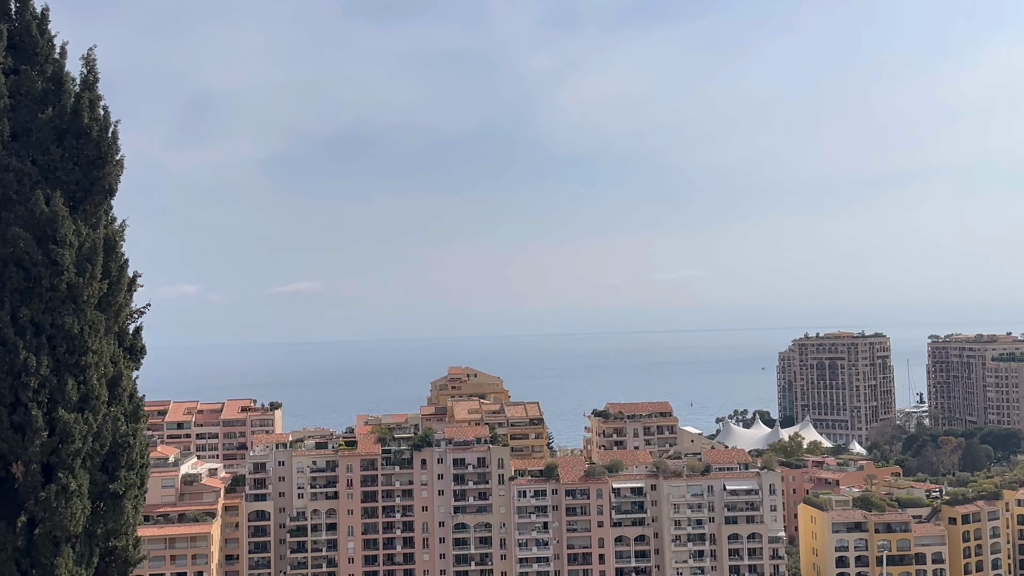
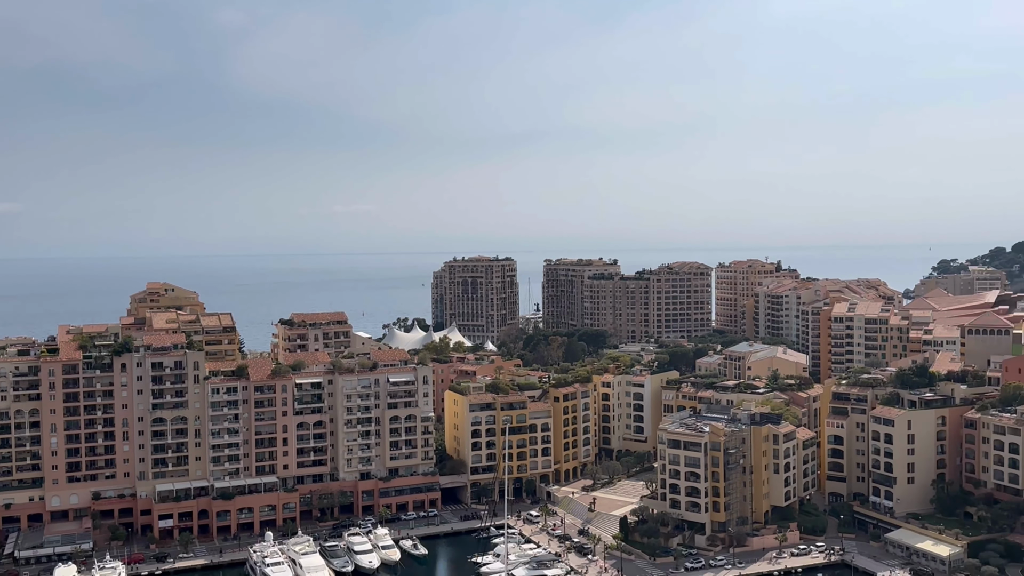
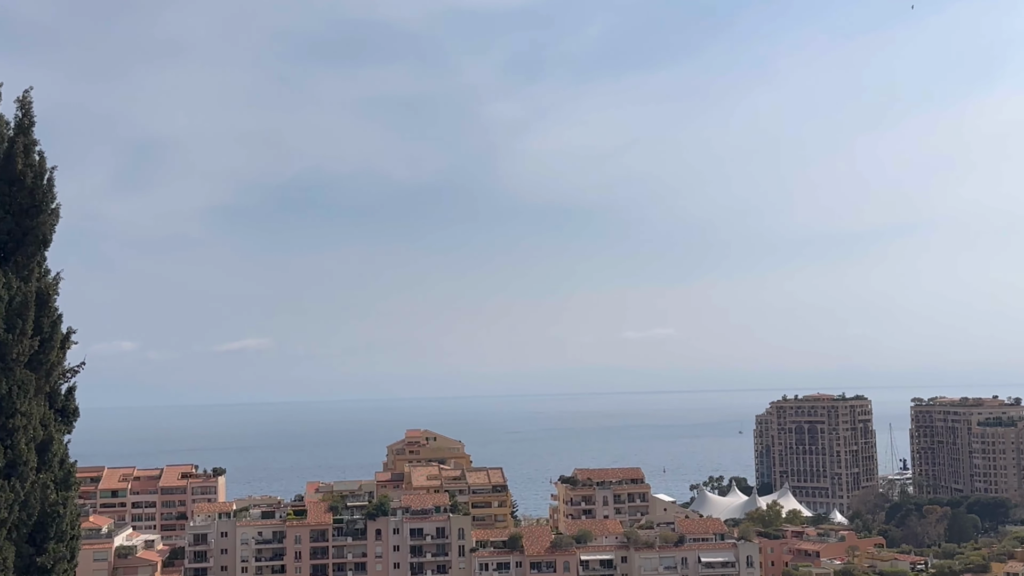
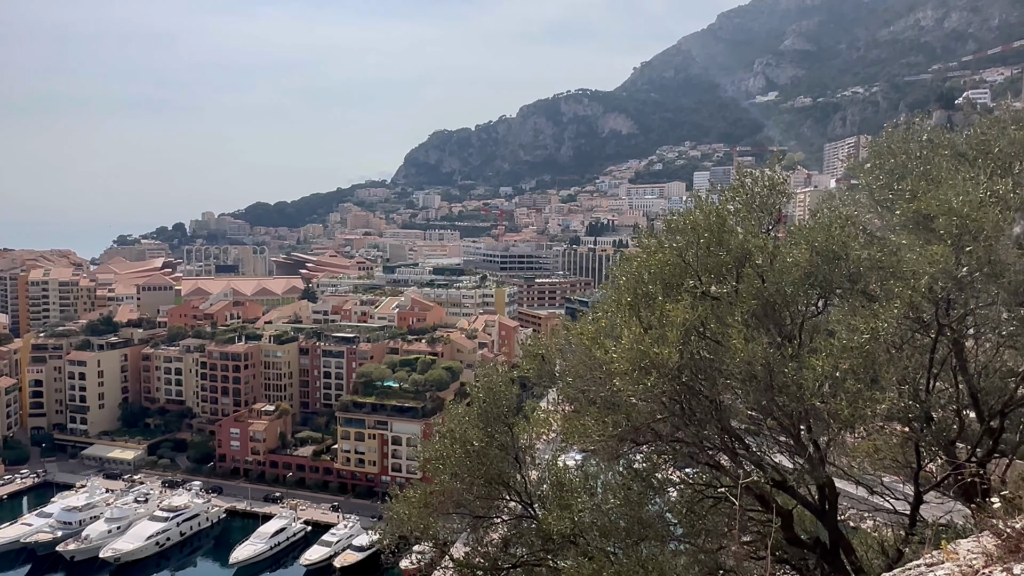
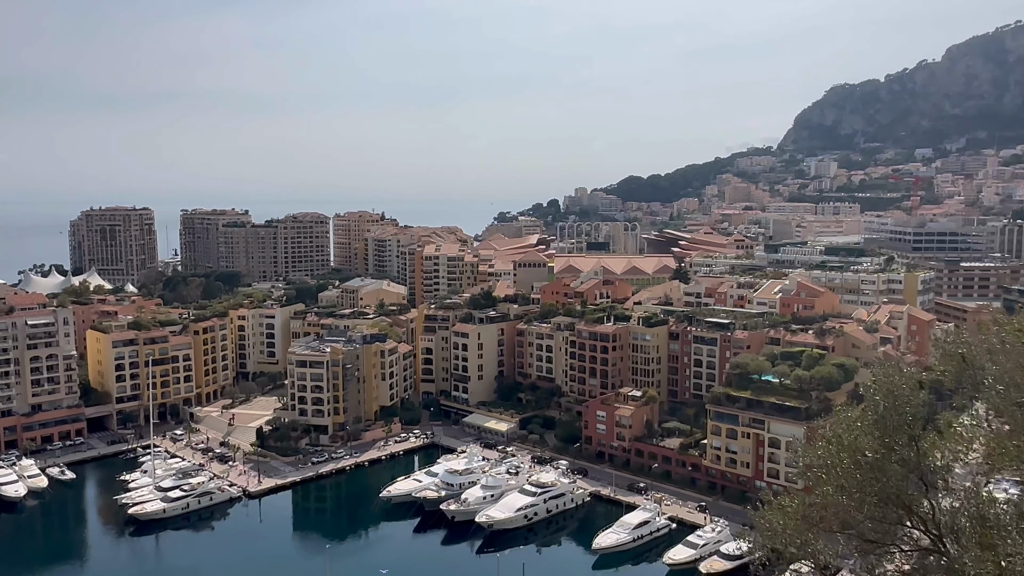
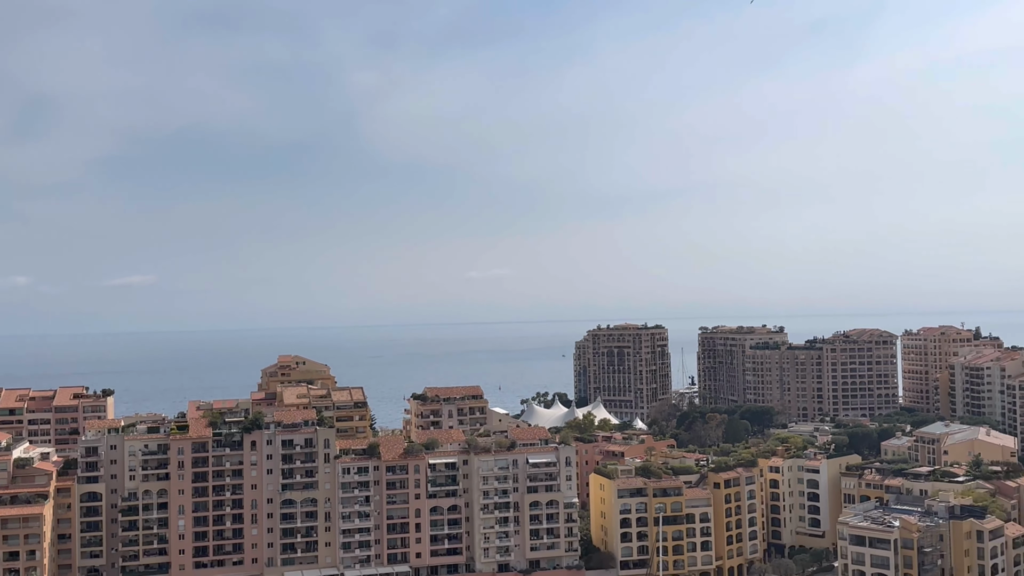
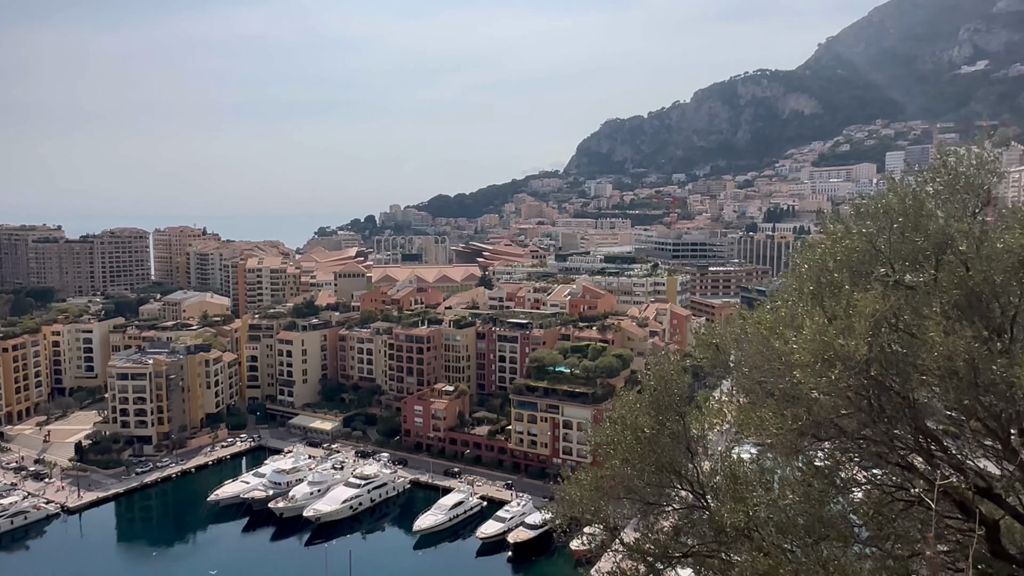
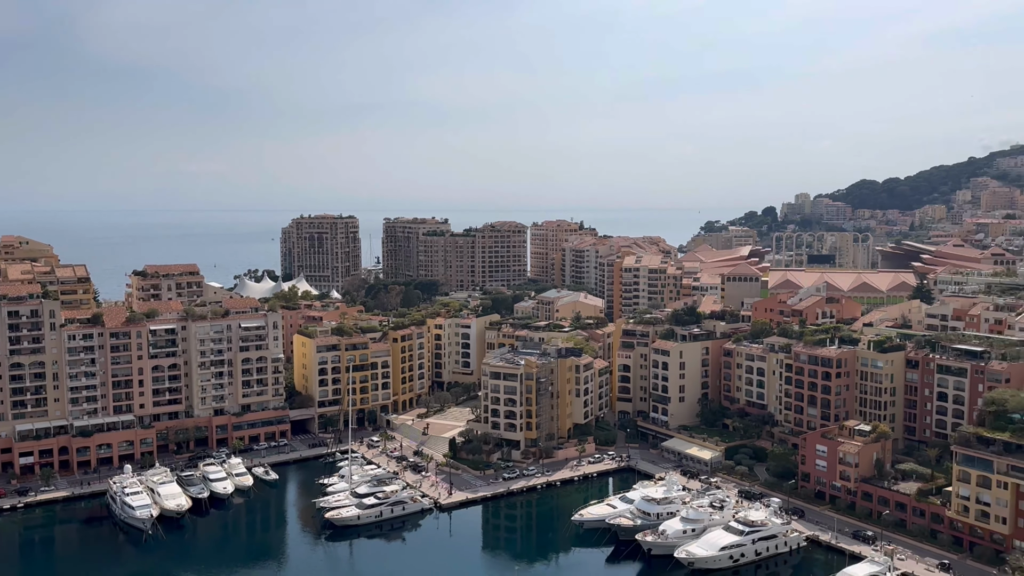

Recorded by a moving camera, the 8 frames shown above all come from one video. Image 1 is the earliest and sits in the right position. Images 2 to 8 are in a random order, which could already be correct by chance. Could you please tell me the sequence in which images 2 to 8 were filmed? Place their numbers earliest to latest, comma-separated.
3, 6, 2, 8, 5, 7, 4
